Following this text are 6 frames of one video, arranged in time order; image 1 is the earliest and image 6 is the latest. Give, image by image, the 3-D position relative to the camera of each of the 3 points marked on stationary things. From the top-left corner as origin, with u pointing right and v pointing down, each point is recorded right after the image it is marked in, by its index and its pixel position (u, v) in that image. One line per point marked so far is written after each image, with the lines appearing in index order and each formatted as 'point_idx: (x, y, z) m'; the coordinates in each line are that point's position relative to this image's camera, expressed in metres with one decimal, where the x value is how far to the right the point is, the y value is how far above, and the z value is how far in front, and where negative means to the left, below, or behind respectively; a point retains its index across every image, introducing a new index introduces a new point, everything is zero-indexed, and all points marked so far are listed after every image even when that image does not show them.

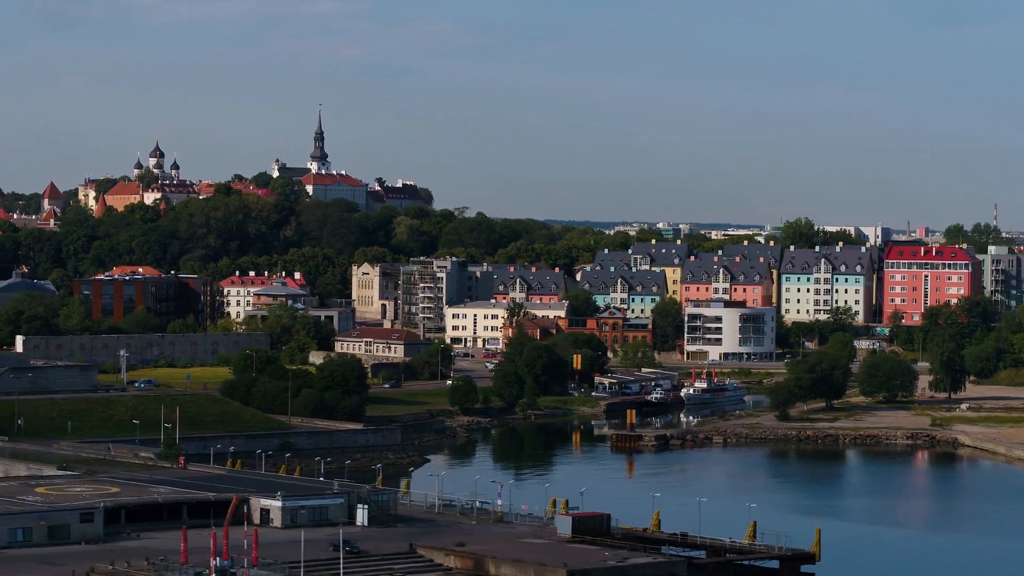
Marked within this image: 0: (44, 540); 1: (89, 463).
0: (-4.0, -2.1, +15.1) m
1: (-4.6, -1.9, +19.2) m
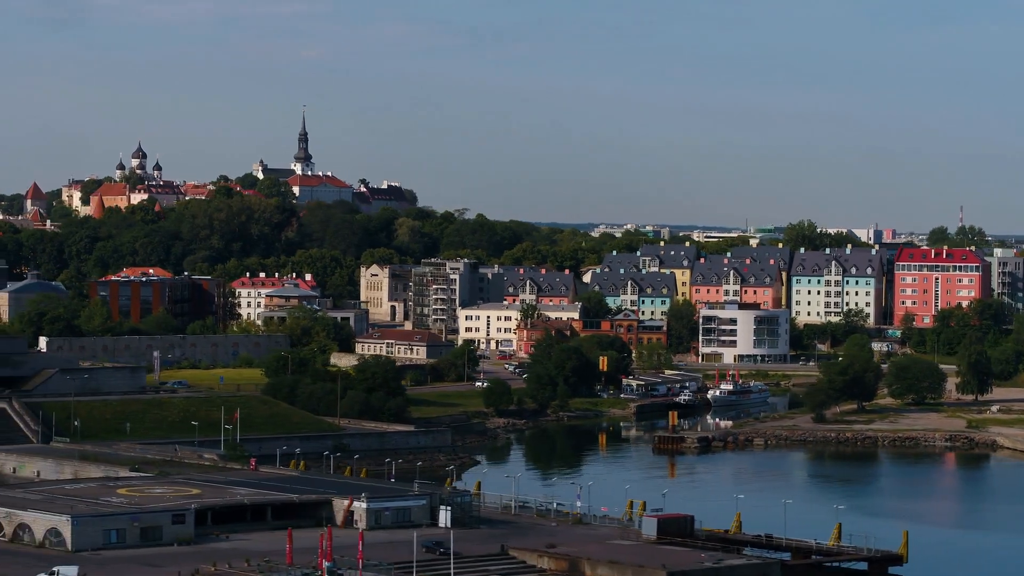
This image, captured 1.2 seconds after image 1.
0: (-3.2, -2.1, +15.1) m
1: (-3.8, -1.9, +19.2) m
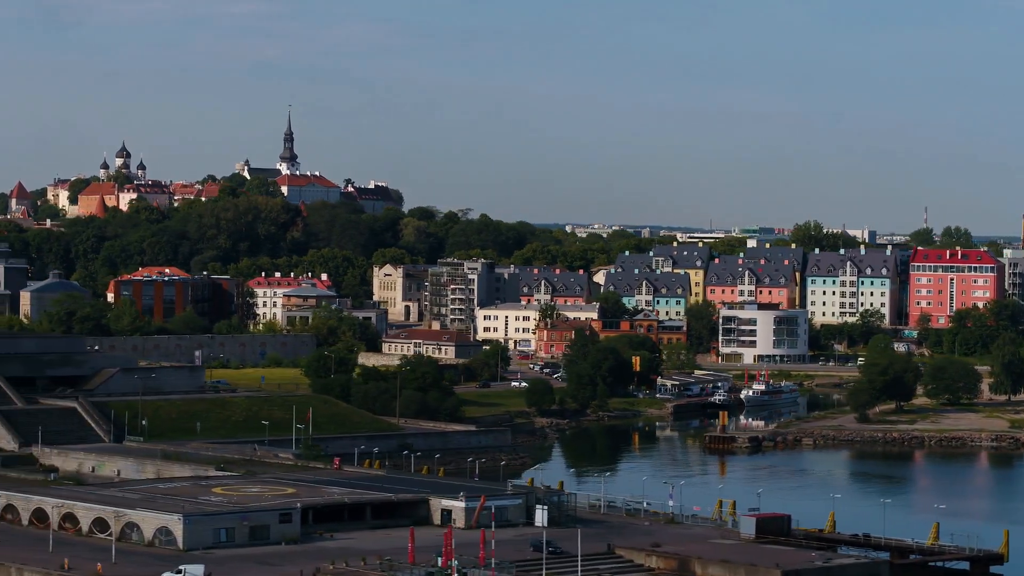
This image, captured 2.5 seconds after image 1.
0: (-2.3, -2.1, +15.1) m
1: (-2.9, -1.9, +19.2) m
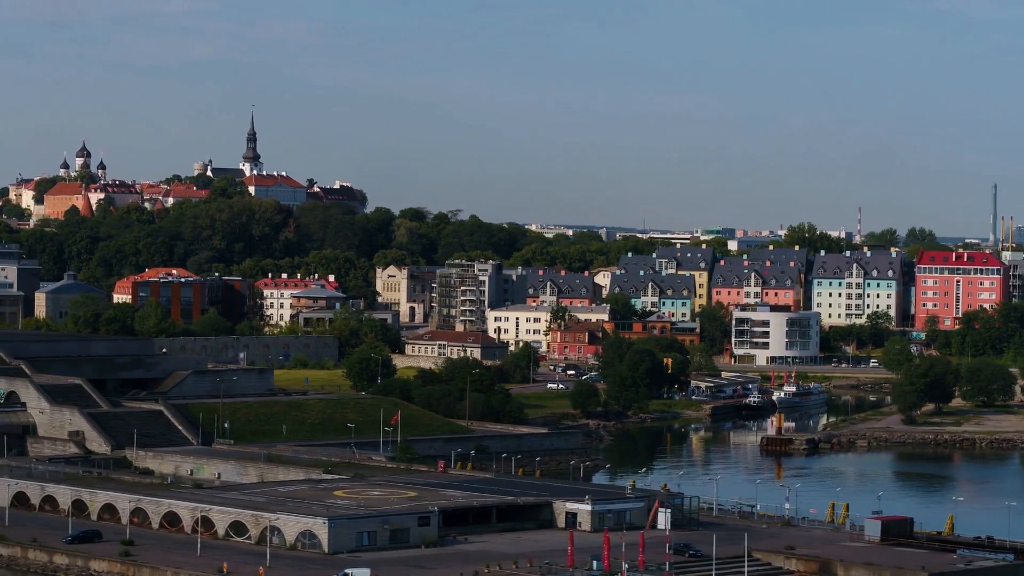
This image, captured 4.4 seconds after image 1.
0: (-1.1, -2.2, +15.1) m
1: (-1.8, -1.9, +19.2) m
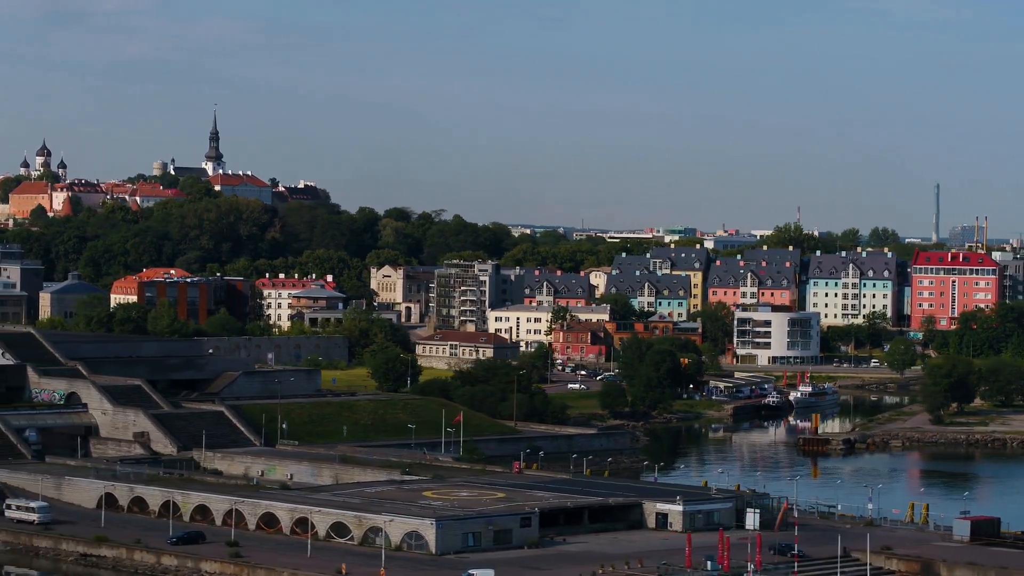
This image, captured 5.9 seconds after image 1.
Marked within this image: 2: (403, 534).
0: (-0.2, -2.2, +15.2) m
1: (-1.0, -1.9, +19.3) m
2: (-0.9, -2.1, +15.0) m
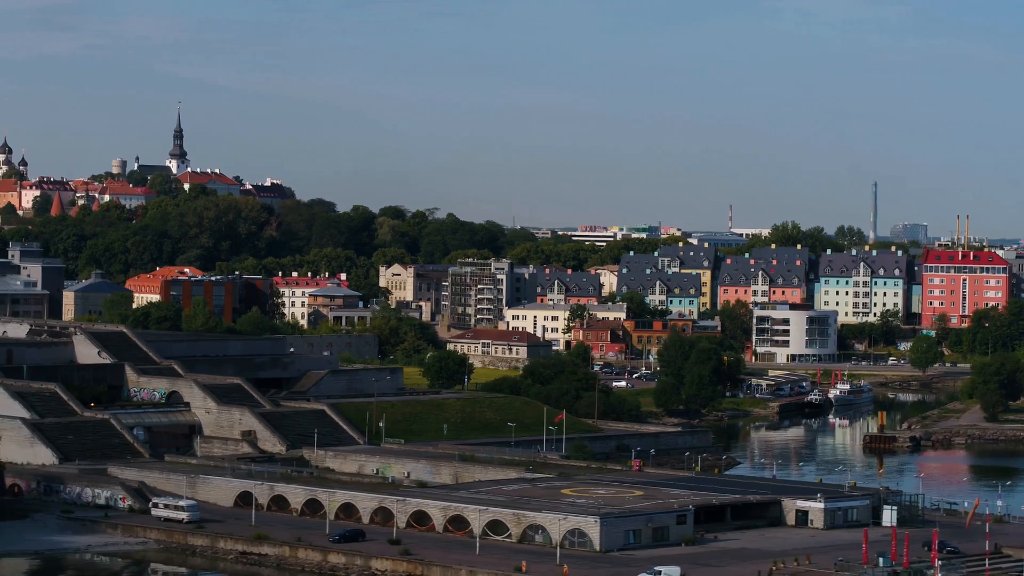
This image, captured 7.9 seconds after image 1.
0: (+1.2, -2.2, +15.3) m
1: (+0.3, -1.9, +19.4) m
2: (+0.4, -2.1, +15.1) m
